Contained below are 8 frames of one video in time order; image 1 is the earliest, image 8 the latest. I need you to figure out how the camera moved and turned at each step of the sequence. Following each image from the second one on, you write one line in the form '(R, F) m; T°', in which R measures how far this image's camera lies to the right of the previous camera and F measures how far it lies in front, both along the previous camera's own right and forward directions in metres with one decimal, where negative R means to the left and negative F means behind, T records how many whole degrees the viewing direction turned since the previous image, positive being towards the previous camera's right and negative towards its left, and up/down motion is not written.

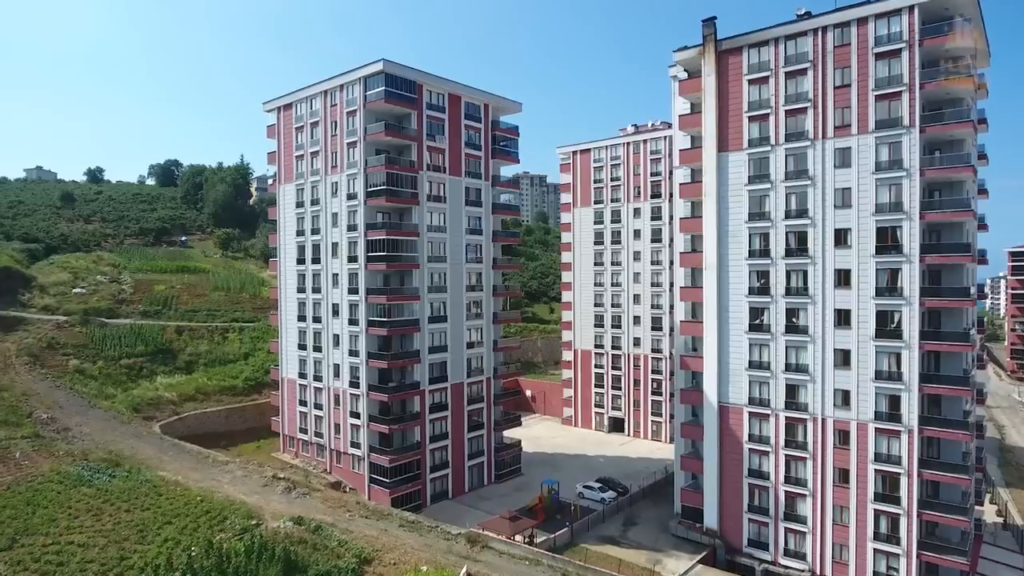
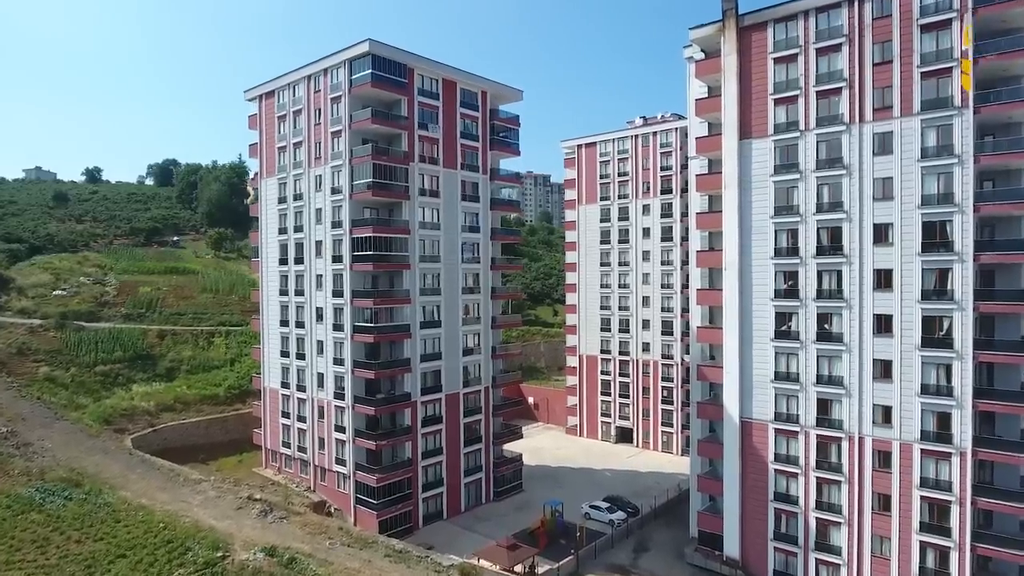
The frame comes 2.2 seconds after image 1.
(+0.3, +3.8) m; 0°
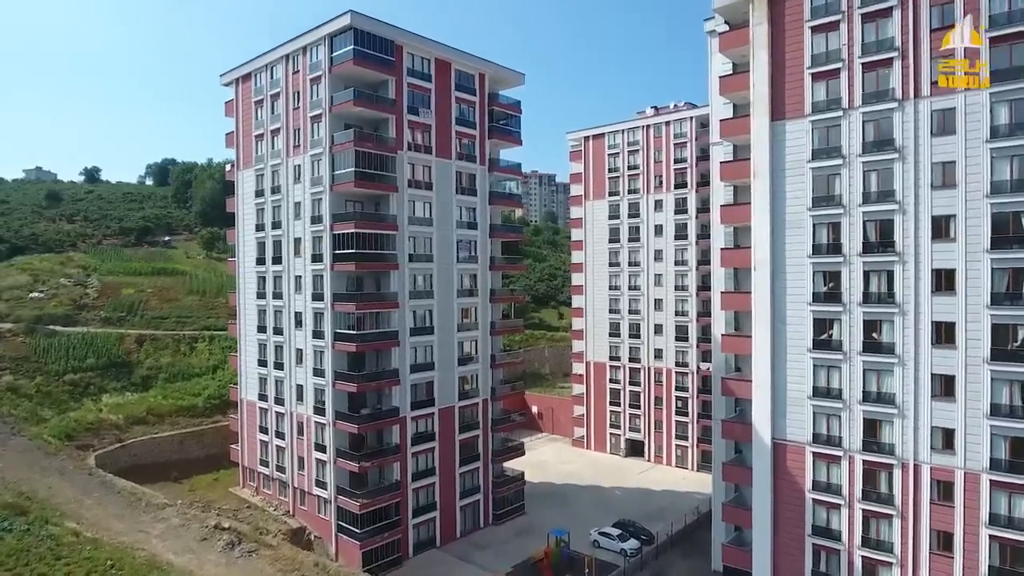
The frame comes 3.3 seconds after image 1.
(+0.3, +4.2) m; 0°
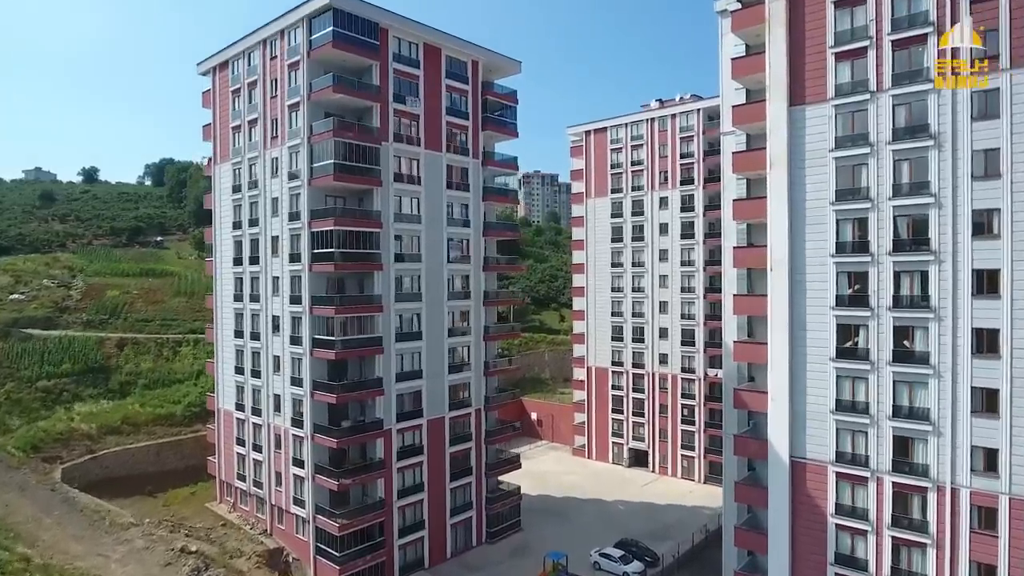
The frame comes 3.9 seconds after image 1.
(+0.5, +2.7) m; 0°
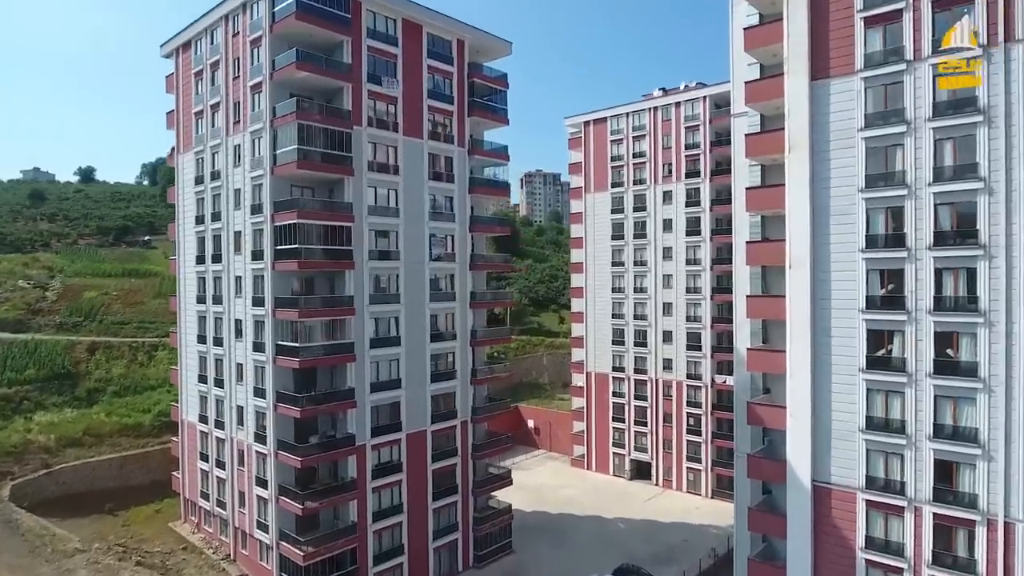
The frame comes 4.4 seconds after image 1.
(+0.8, +3.4) m; 0°
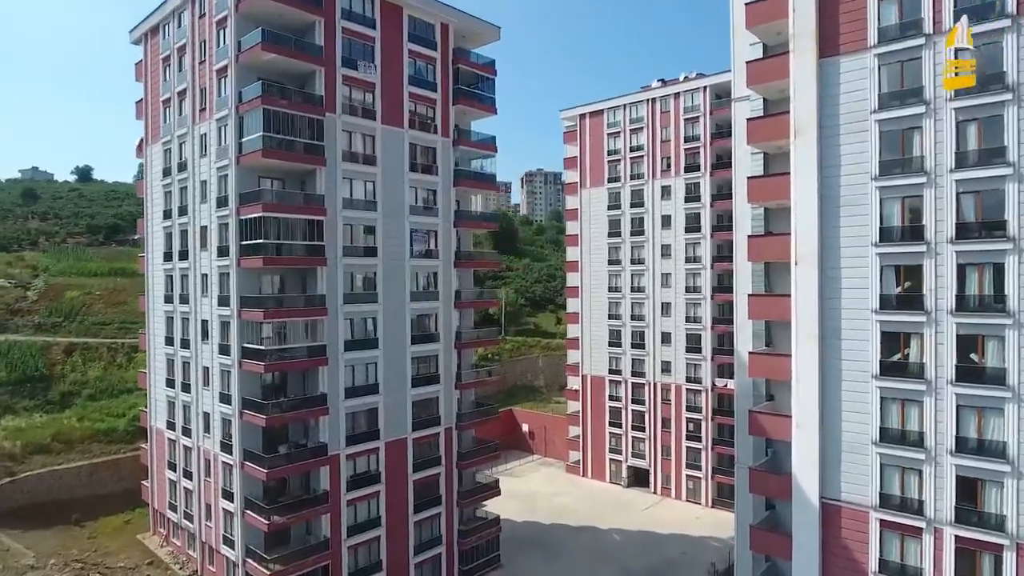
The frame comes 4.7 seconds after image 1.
(+0.8, +2.1) m; 0°
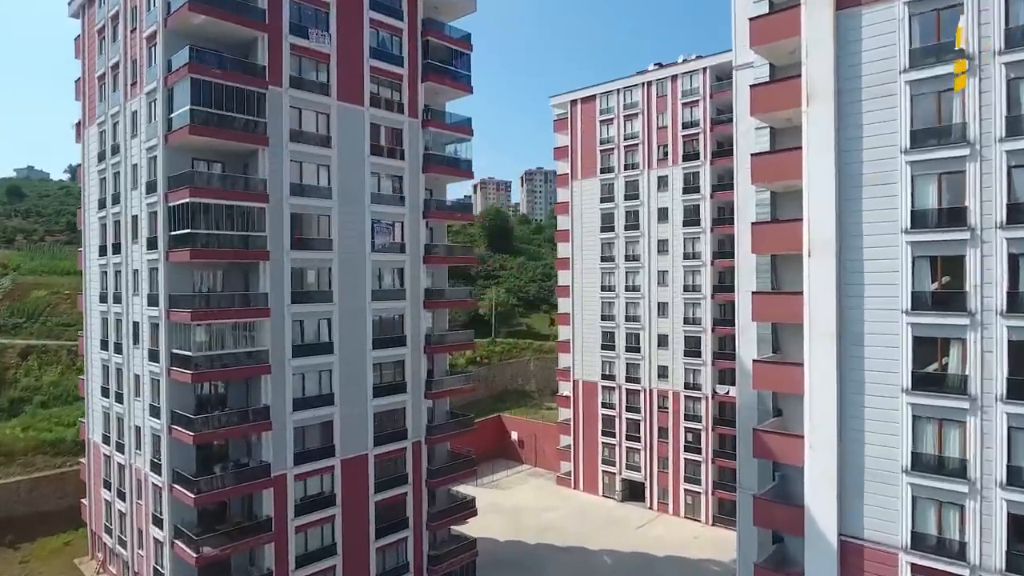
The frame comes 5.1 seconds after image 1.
(+1.3, +3.5) m; 0°
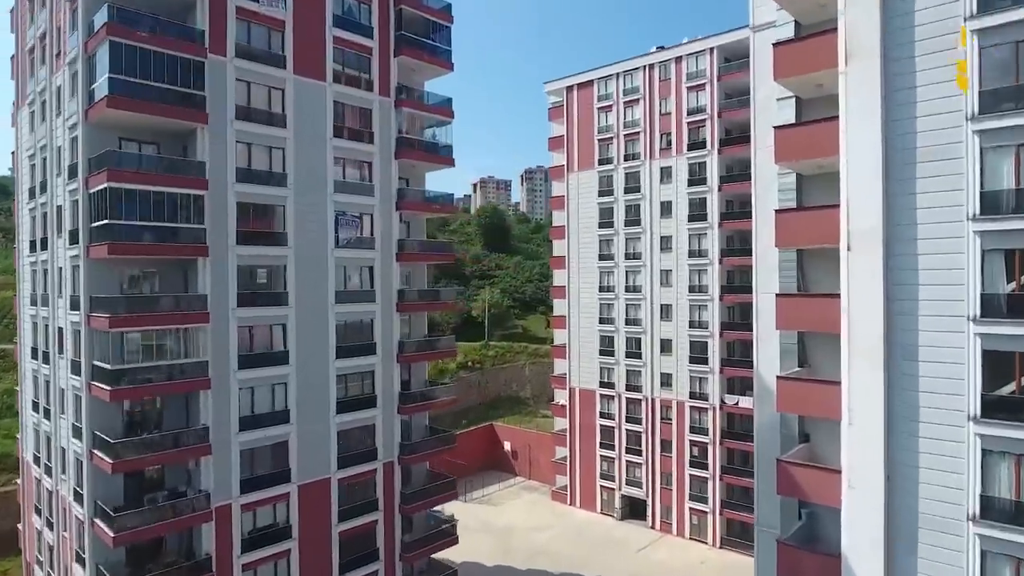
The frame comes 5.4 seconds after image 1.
(+0.7, +3.4) m; 0°
